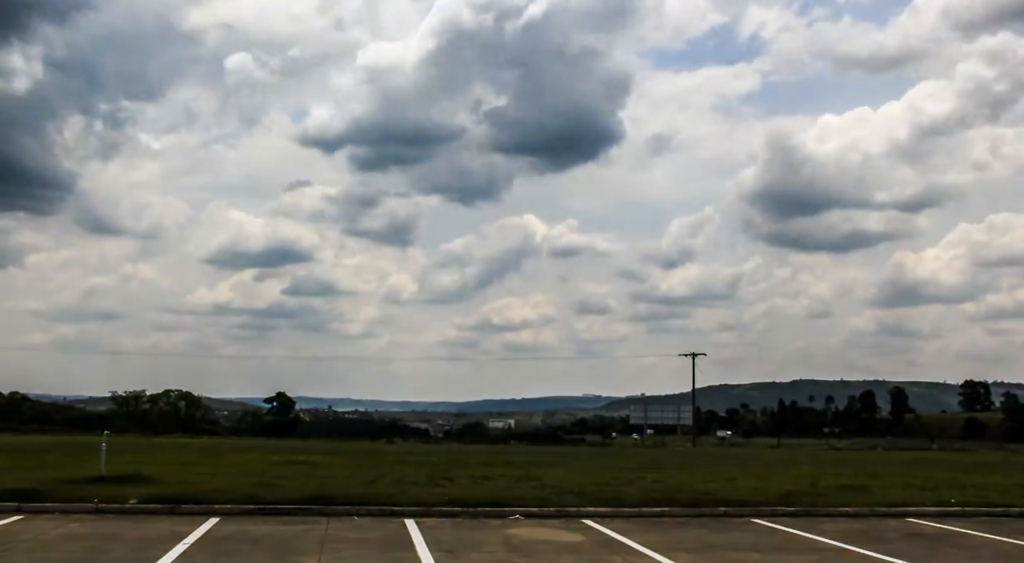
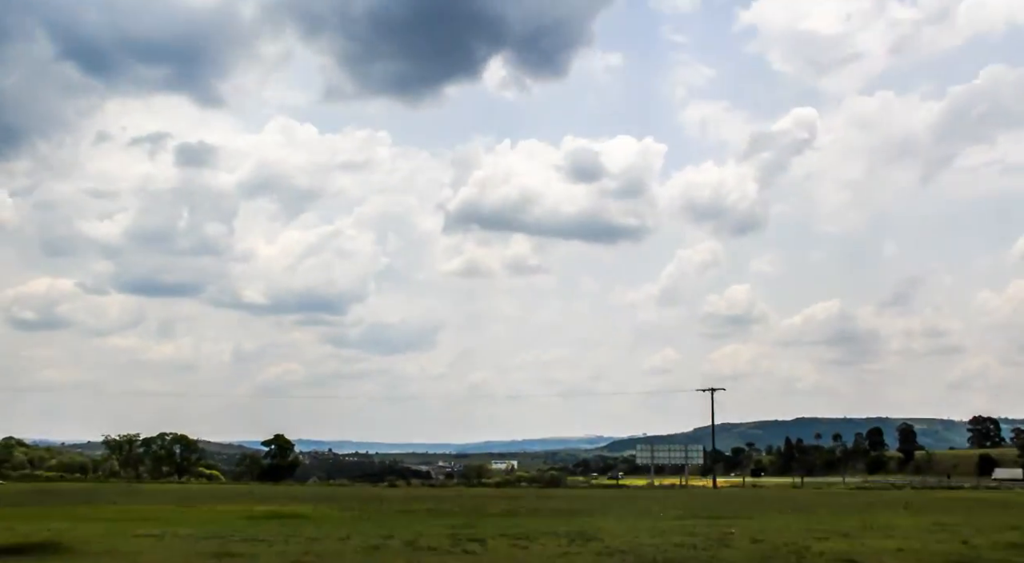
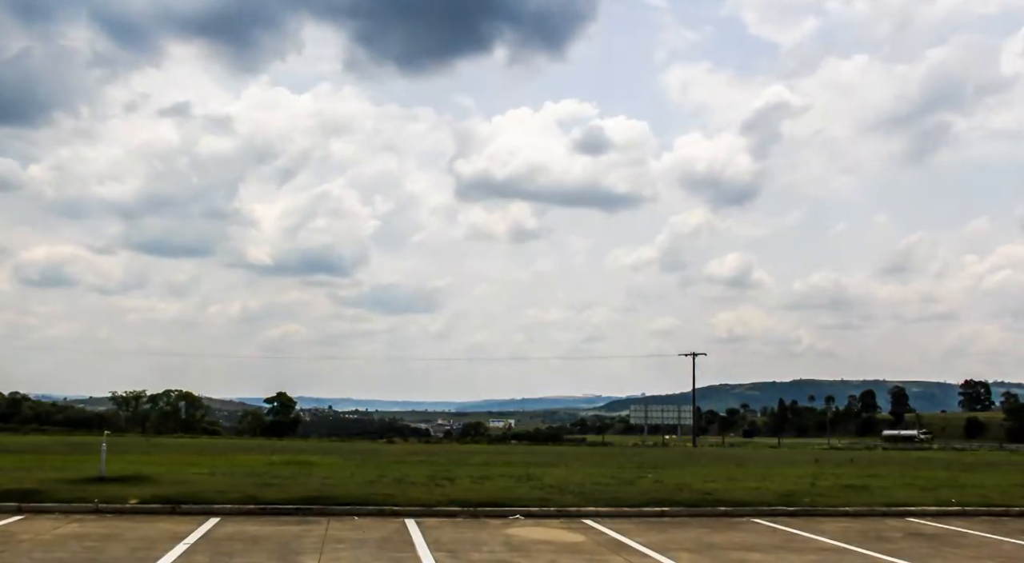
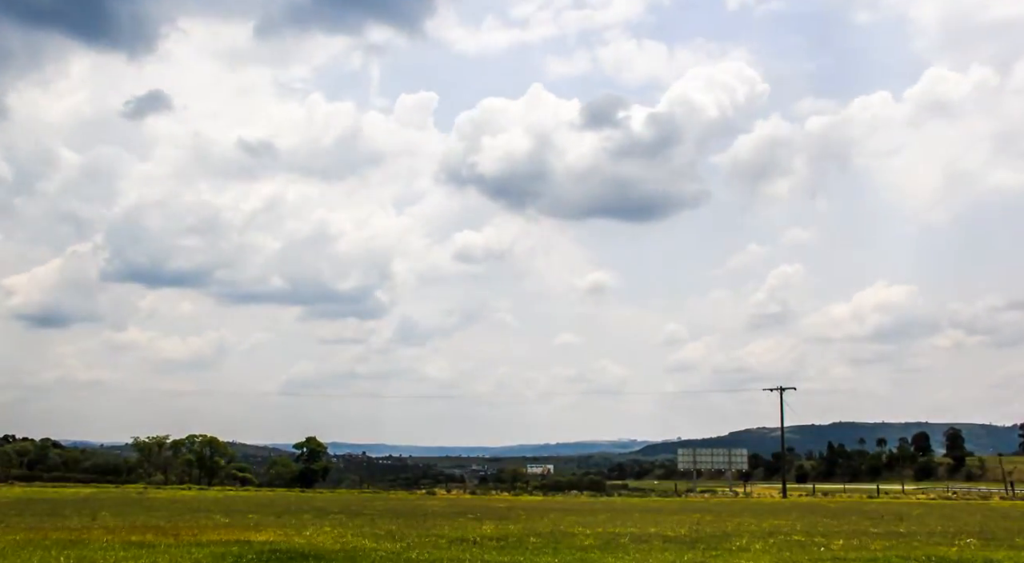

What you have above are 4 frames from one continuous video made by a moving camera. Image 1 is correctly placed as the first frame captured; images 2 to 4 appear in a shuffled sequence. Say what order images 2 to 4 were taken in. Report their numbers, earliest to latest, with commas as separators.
3, 2, 4
